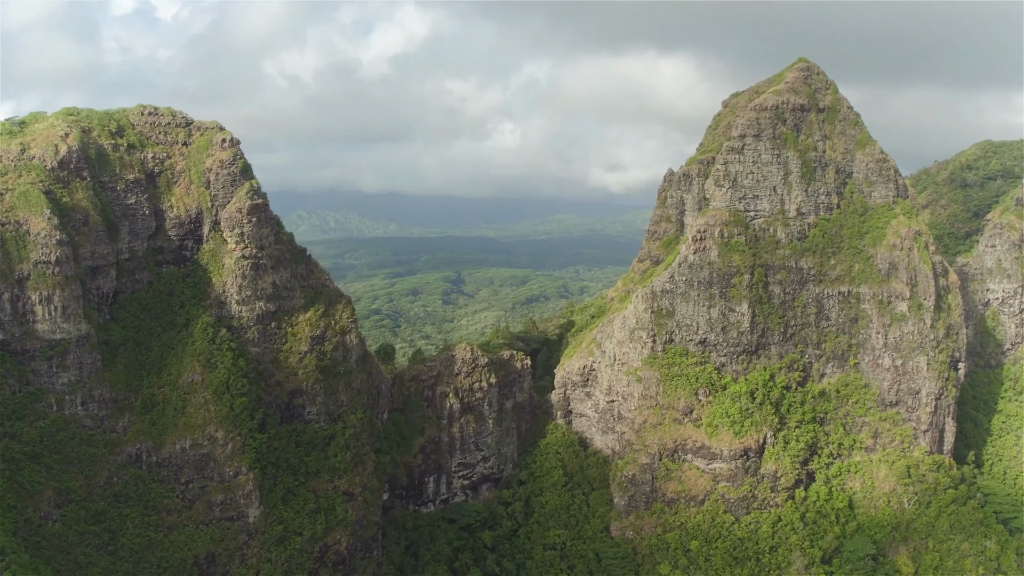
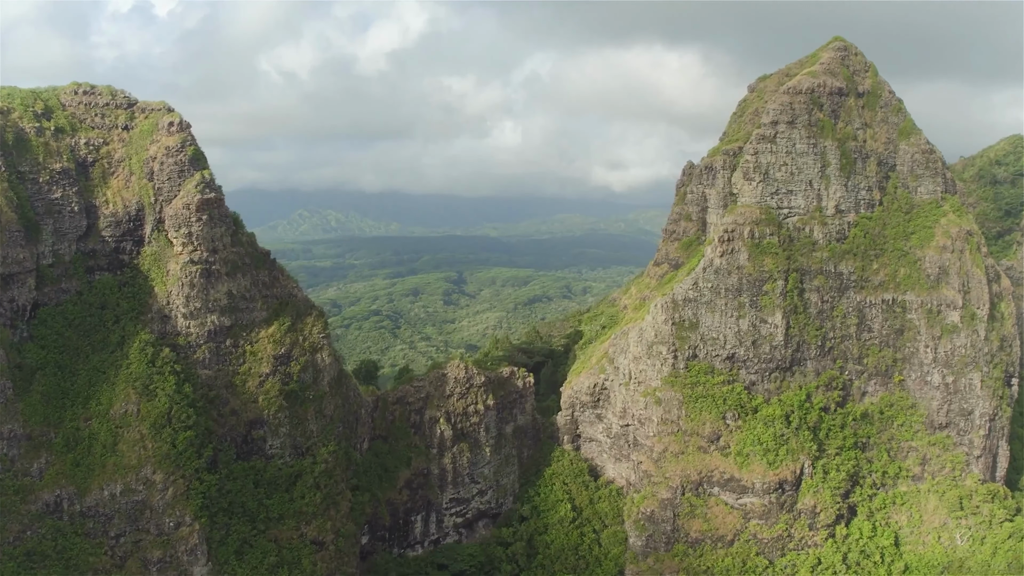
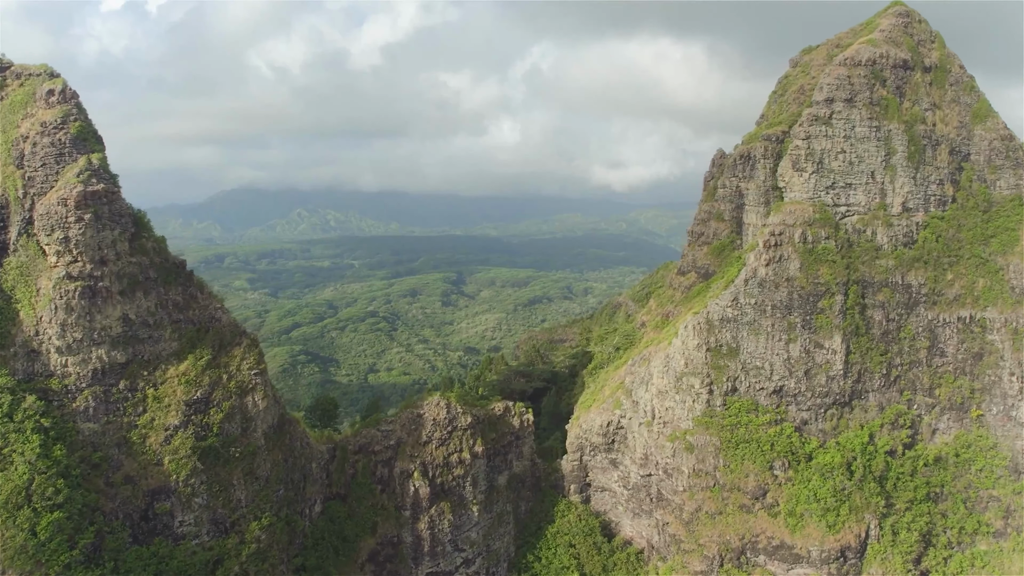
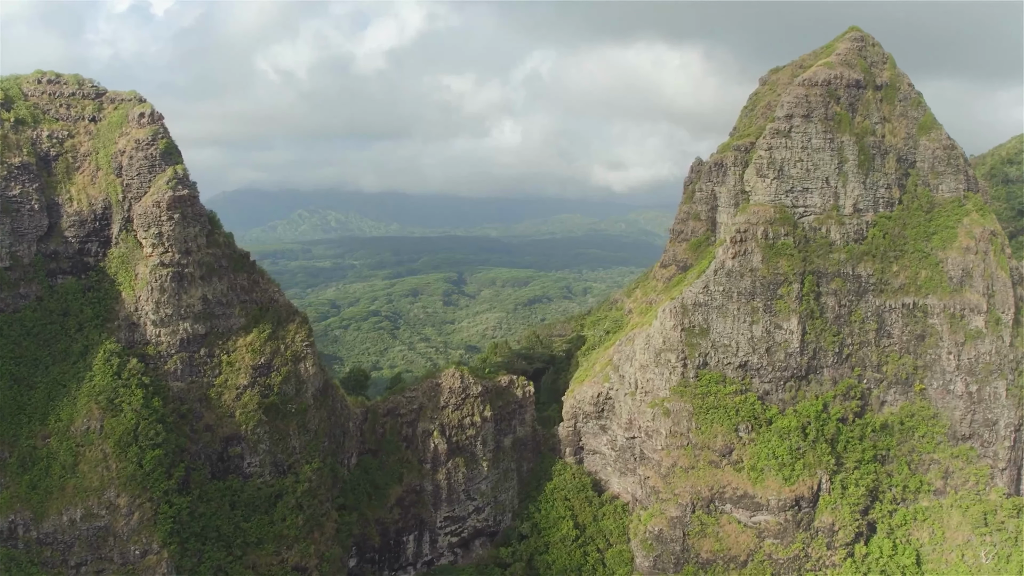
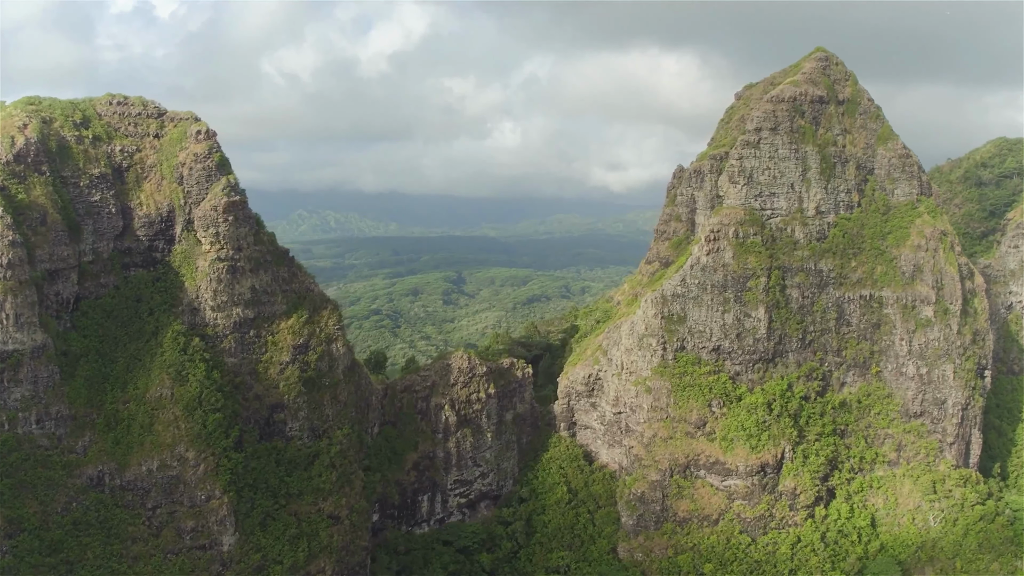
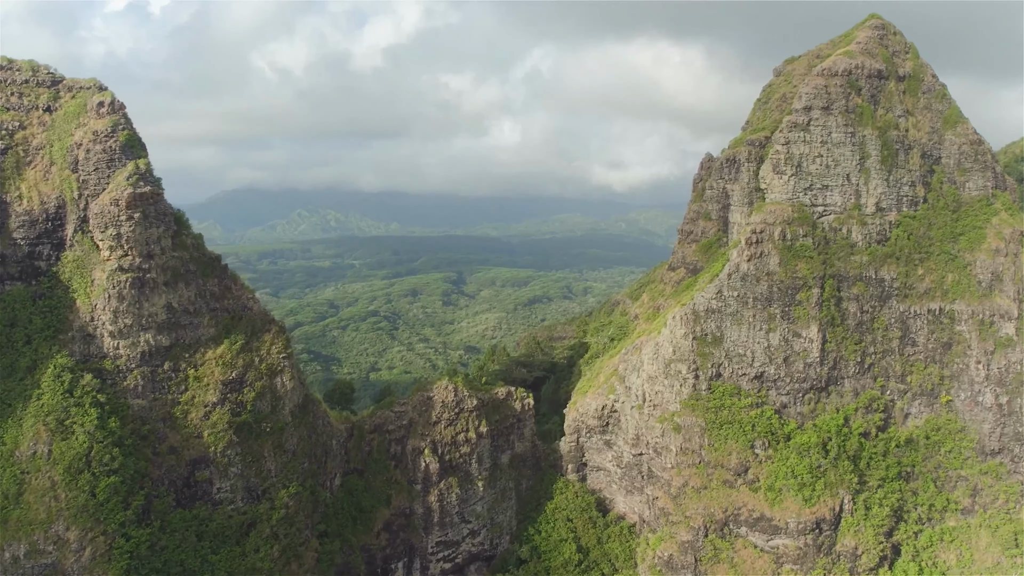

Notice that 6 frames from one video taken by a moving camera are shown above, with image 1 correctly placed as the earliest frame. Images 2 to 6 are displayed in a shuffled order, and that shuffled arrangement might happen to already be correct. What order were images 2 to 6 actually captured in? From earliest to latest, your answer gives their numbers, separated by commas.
5, 2, 4, 6, 3
